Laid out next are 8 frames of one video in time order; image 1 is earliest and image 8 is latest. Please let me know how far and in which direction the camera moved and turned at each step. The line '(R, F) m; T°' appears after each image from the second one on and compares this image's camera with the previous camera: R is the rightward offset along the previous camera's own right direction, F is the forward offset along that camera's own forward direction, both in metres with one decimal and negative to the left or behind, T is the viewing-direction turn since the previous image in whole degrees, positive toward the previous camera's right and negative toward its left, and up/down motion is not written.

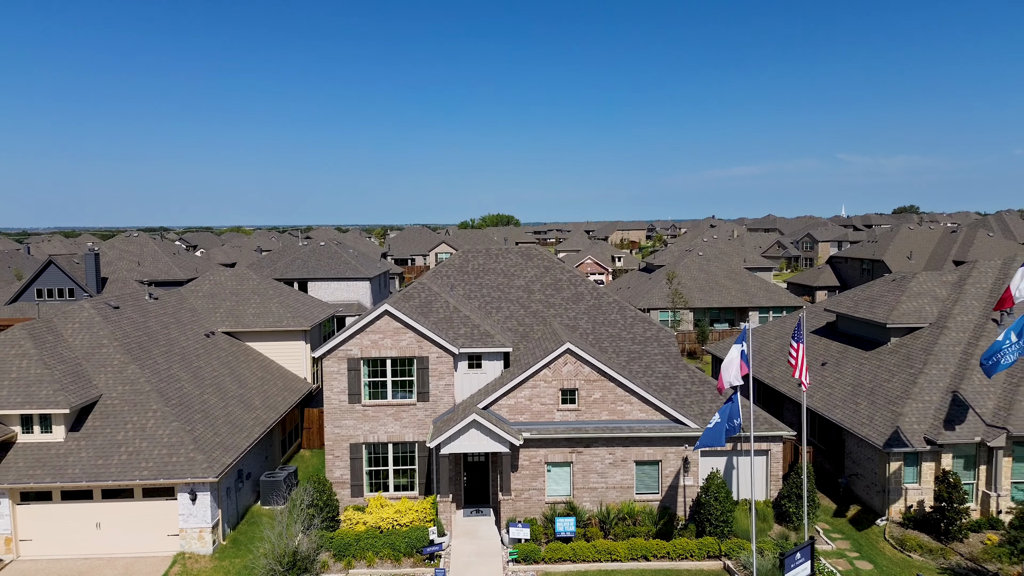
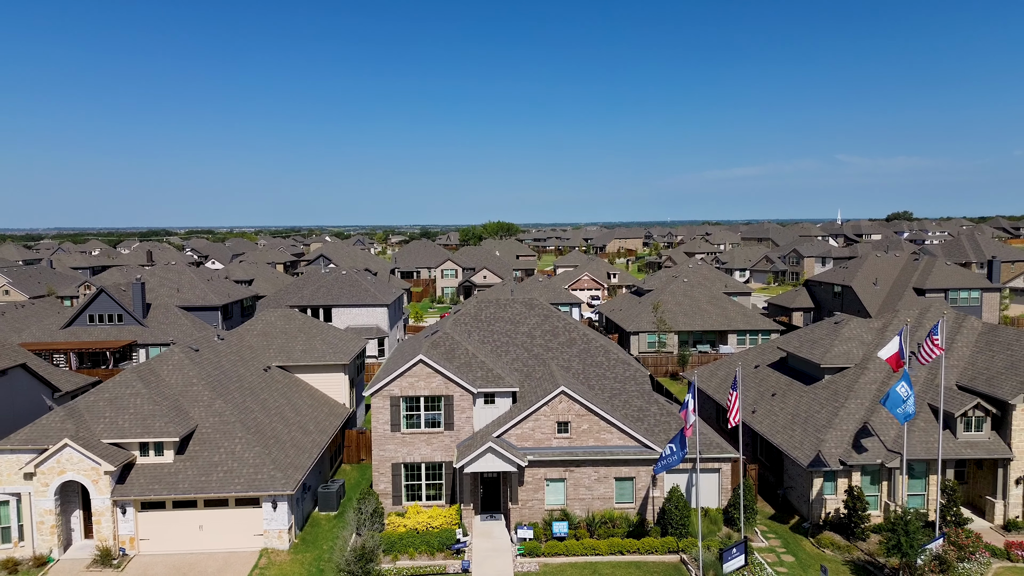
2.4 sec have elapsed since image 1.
(-0.2, -3.7) m; 0°
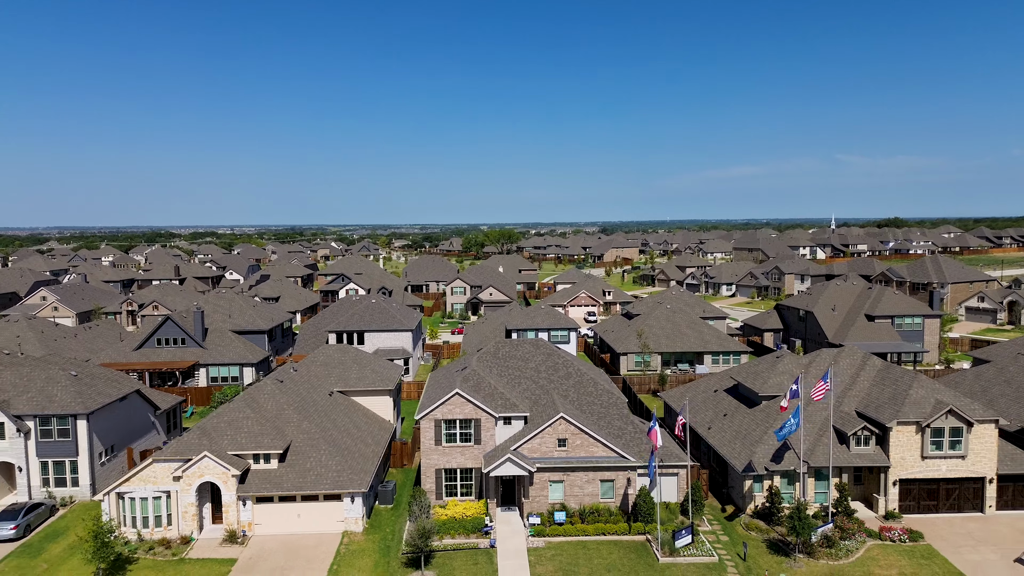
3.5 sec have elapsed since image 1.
(-0.4, -5.9) m; 0°
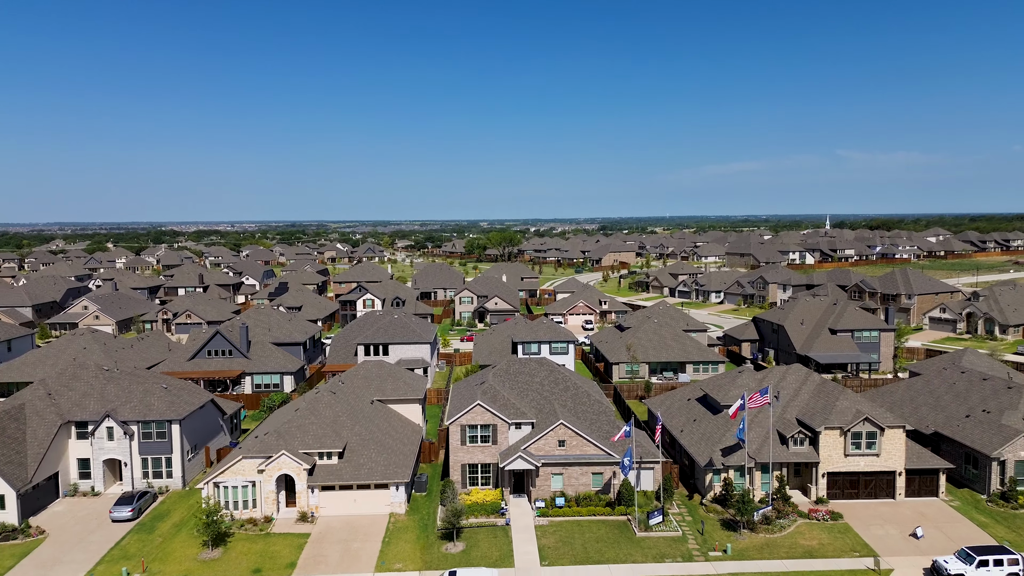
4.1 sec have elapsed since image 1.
(-0.4, -5.9) m; 0°
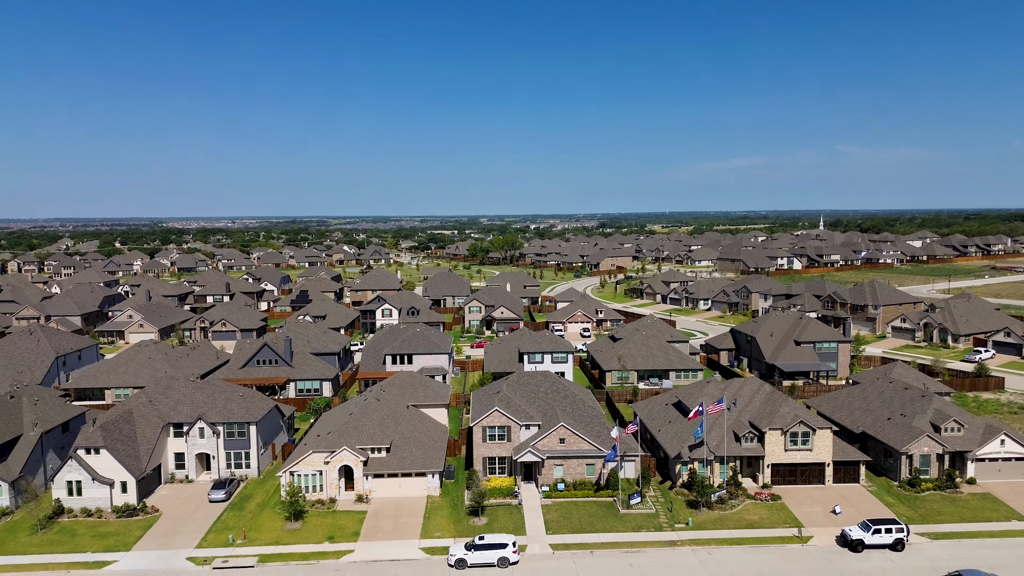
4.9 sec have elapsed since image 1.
(-0.6, -7.5) m; 0°
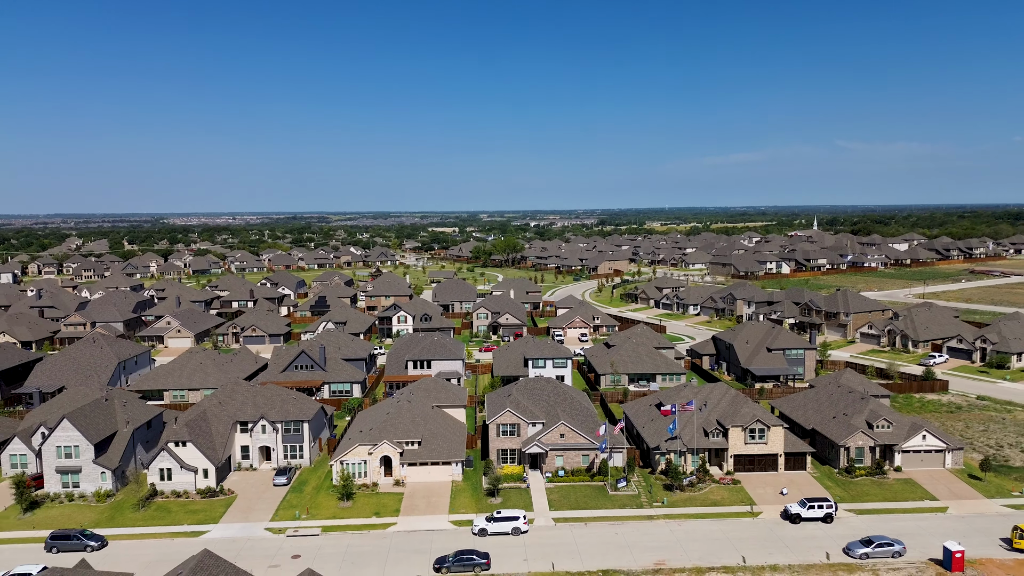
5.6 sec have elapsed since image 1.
(-0.6, -7.8) m; 0°
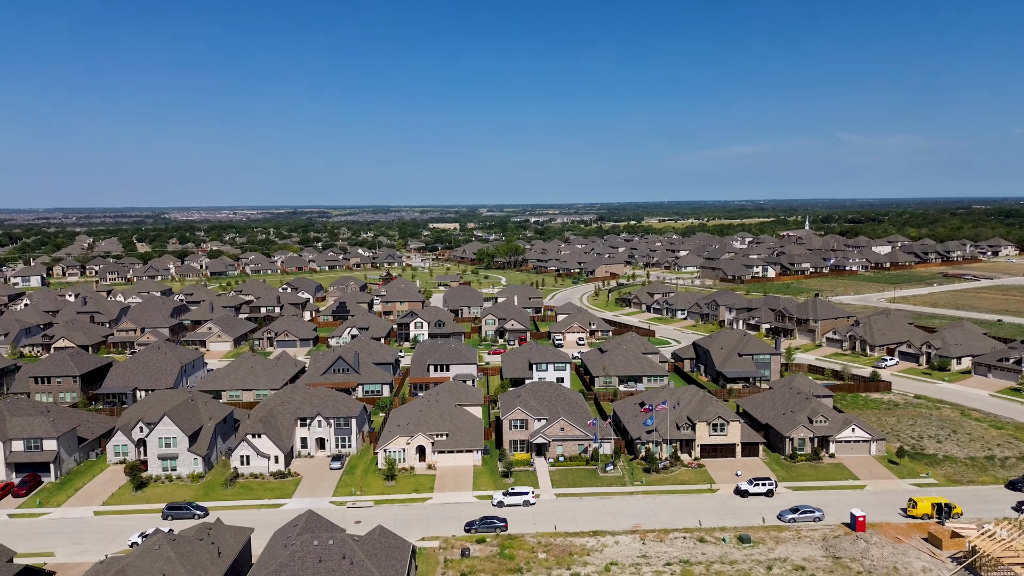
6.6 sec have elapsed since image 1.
(-0.8, -10.4) m; 0°
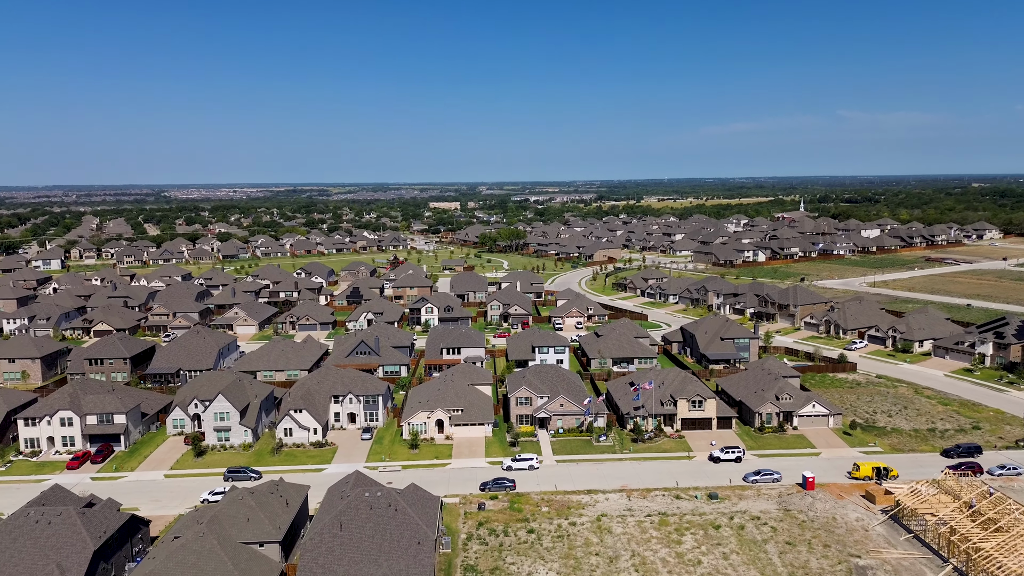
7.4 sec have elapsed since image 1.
(-0.6, -8.0) m; 0°
